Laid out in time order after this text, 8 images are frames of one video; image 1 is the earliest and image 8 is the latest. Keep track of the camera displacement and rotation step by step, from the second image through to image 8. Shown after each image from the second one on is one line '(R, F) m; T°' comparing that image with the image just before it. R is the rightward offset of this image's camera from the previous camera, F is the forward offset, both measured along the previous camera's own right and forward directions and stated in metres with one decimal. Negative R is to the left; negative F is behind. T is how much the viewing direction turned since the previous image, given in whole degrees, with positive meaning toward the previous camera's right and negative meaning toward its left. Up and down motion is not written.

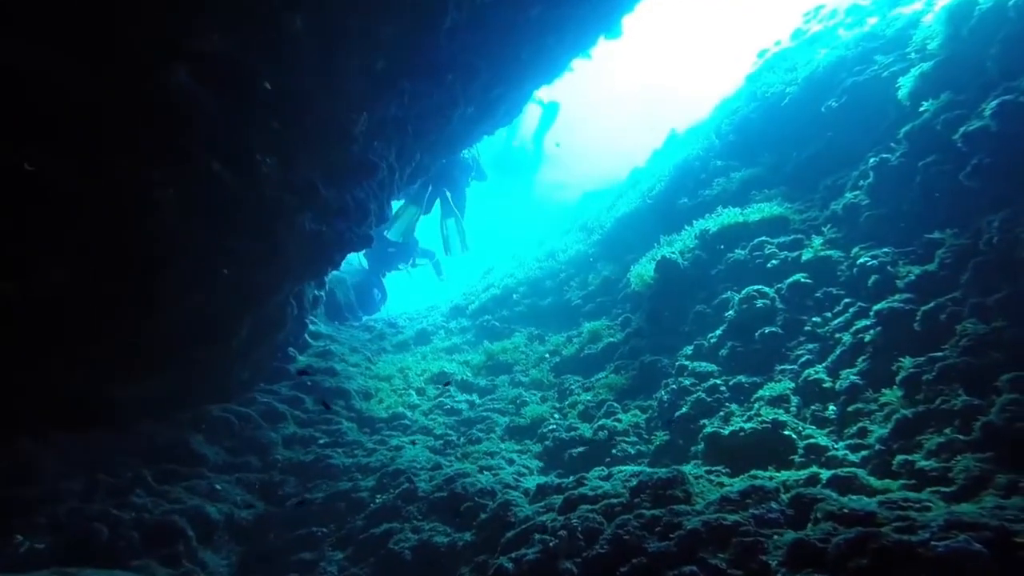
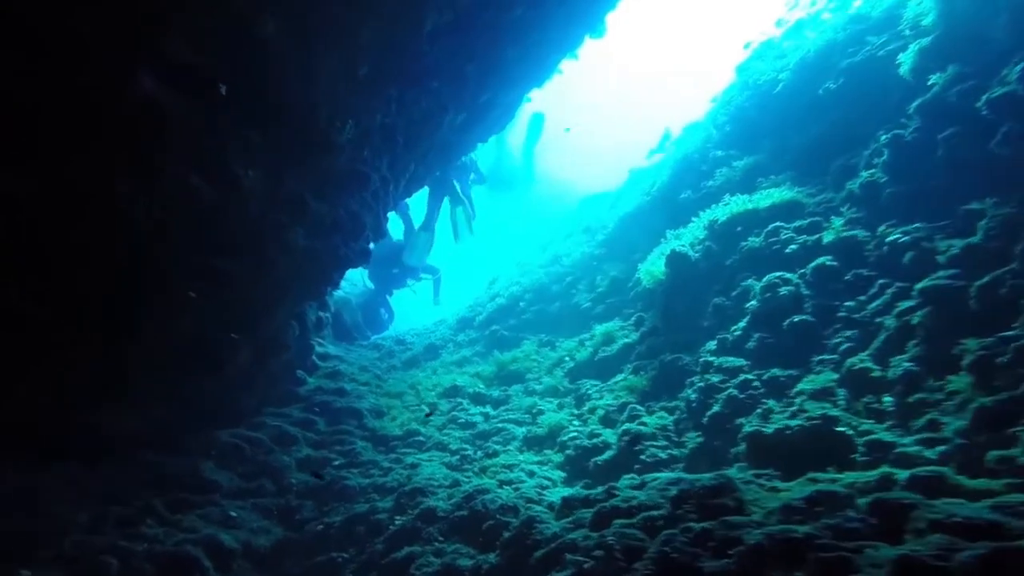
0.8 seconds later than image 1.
(-0.1, +0.4) m; 0°
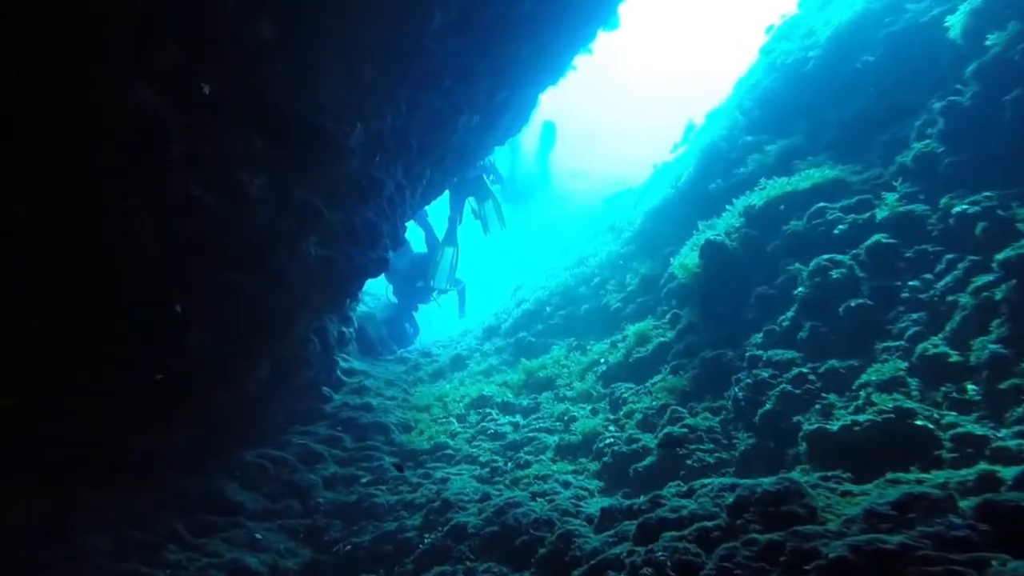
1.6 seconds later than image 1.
(-0.1, +0.4) m; -2°
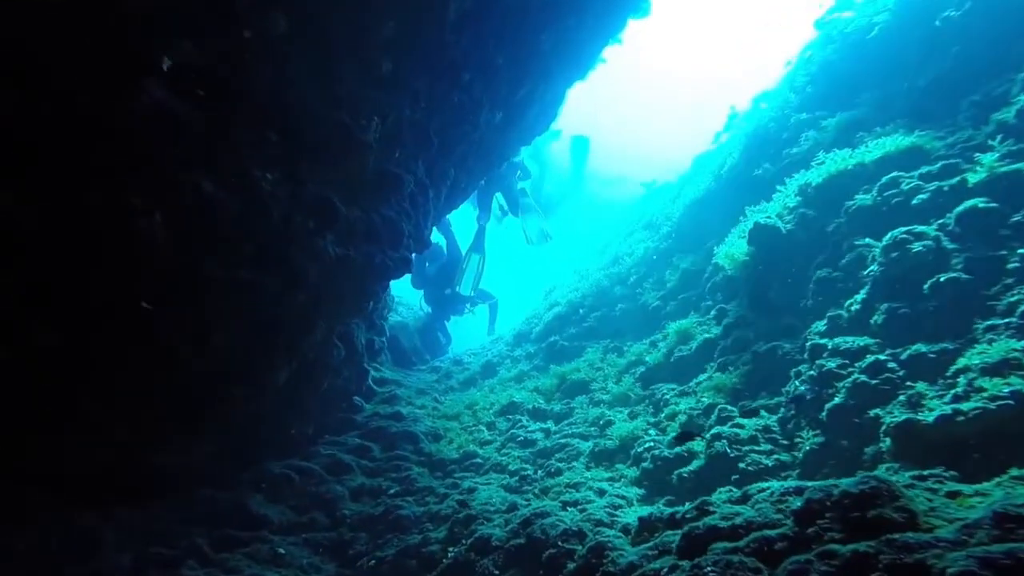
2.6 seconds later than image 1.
(+0.2, +0.7) m; -4°
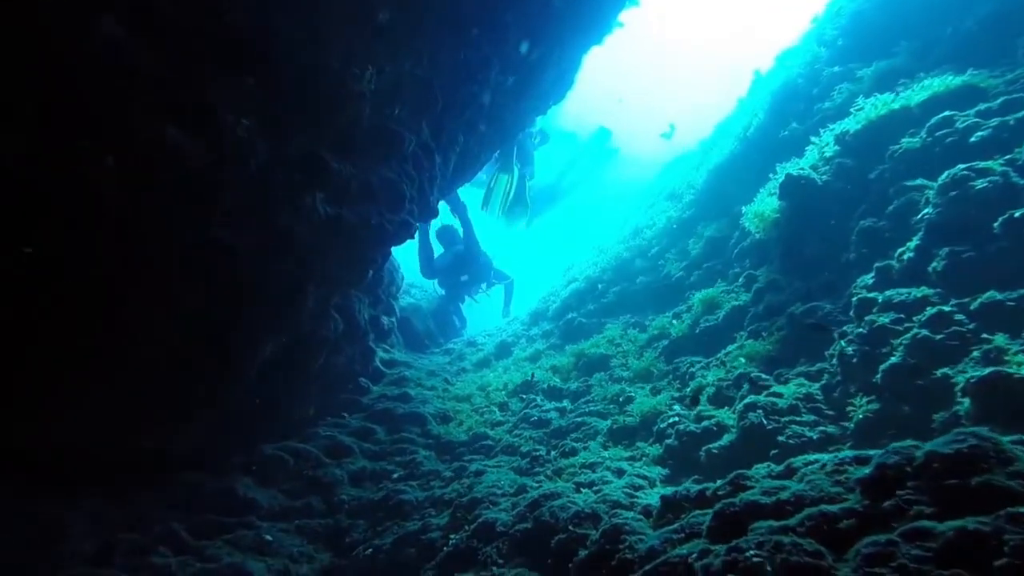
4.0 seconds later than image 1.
(+0.1, +0.7) m; -2°
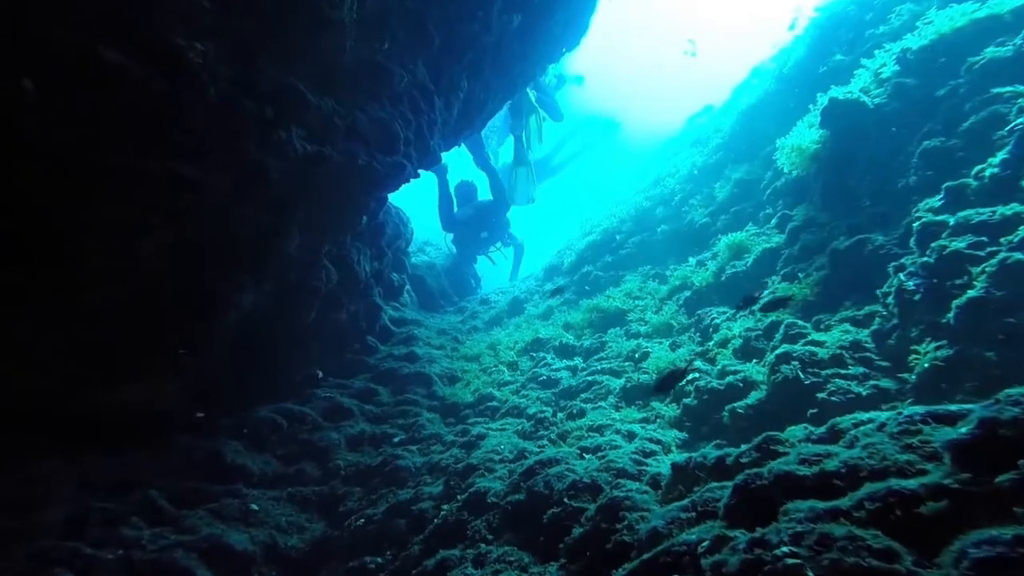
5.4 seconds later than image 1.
(+0.3, +0.8) m; -3°
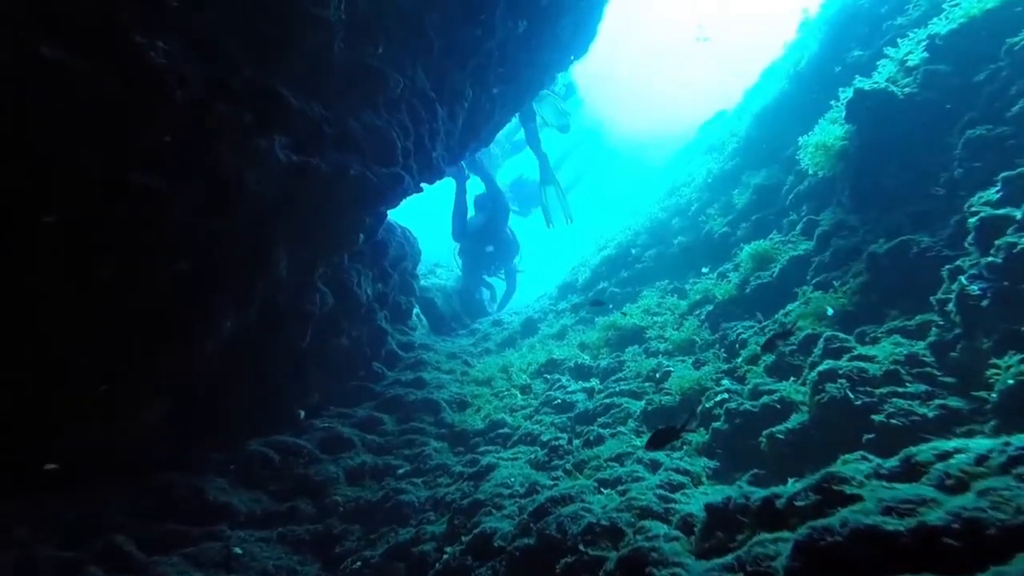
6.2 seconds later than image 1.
(+0.1, +0.5) m; -1°
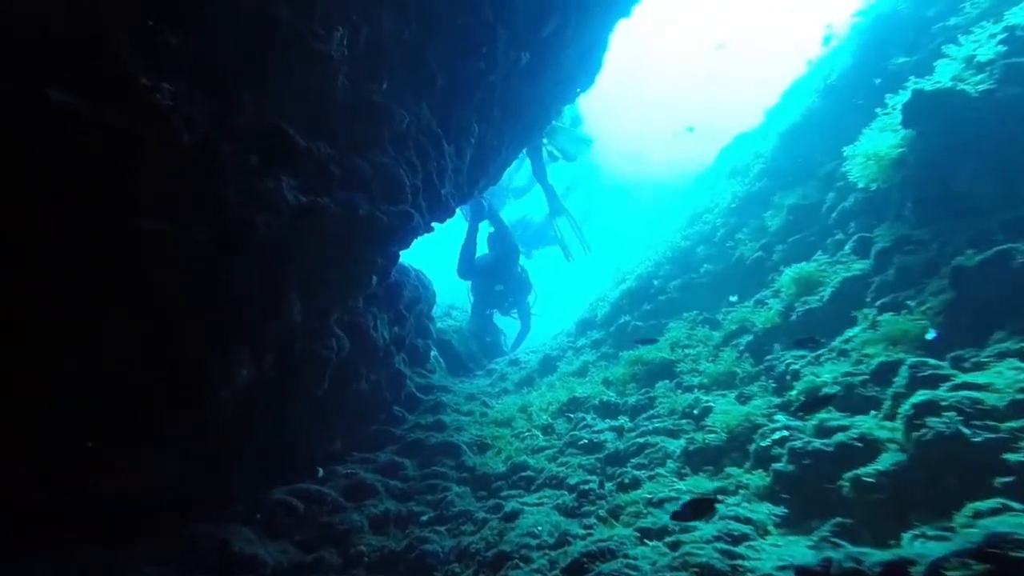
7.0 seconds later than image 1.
(-0.1, +0.6) m; -2°
